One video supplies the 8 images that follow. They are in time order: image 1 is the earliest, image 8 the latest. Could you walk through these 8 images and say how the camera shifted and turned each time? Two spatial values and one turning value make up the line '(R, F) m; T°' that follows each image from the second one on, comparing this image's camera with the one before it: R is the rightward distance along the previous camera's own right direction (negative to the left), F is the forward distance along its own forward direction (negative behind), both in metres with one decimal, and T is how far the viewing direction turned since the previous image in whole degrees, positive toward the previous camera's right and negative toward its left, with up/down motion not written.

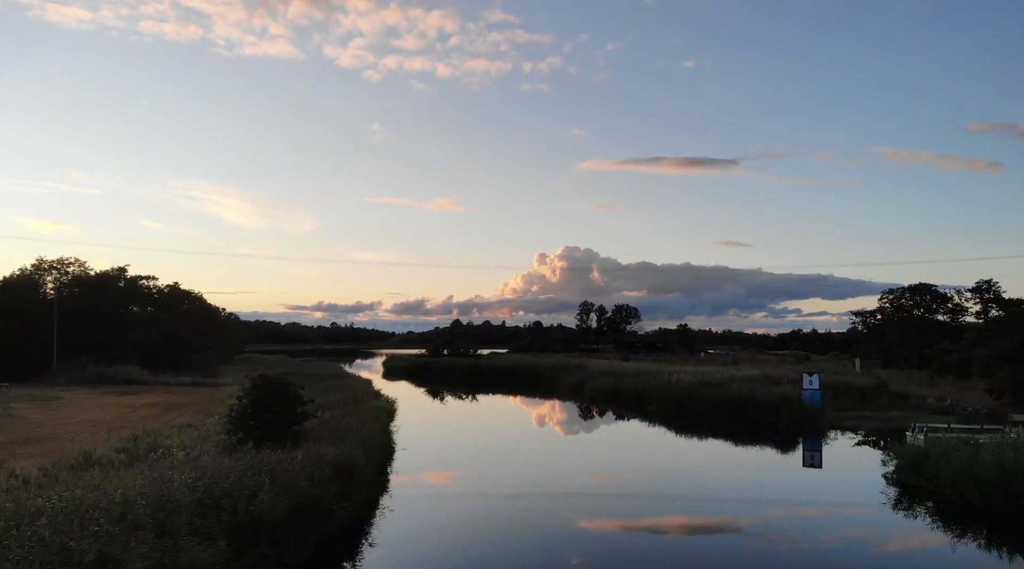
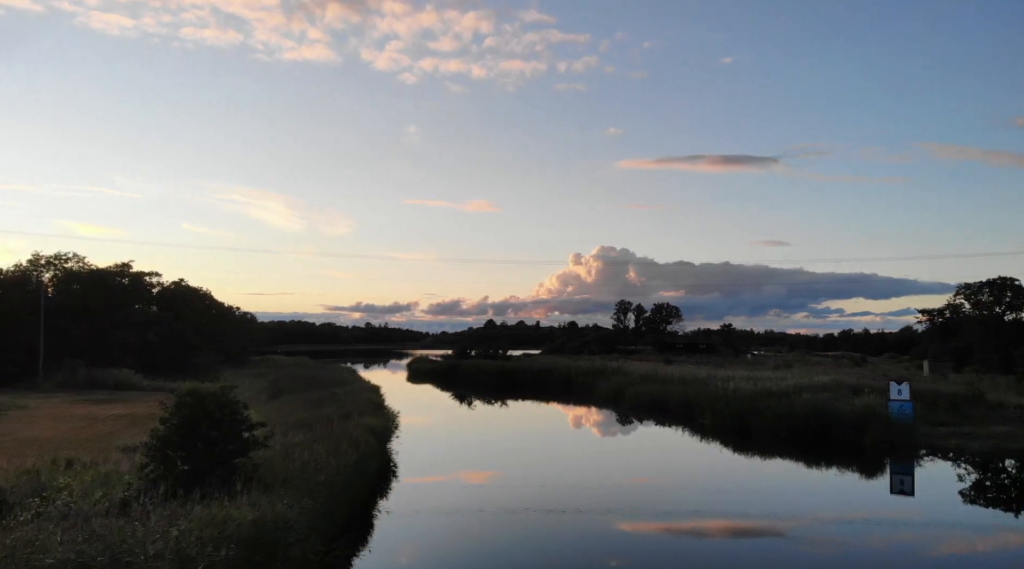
(+0.3, +4.5) m; -3°
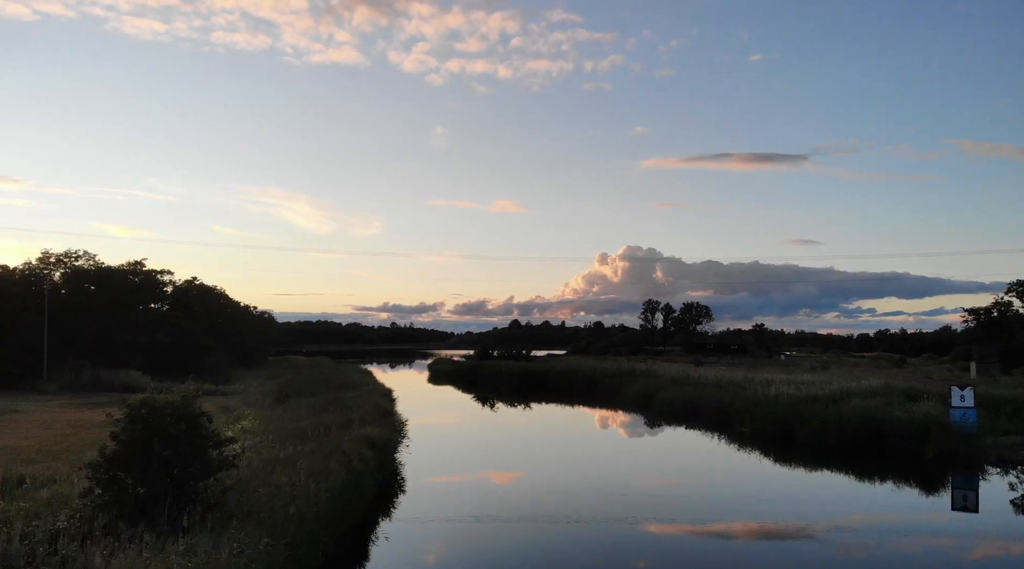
(+0.2, +2.0) m; -2°
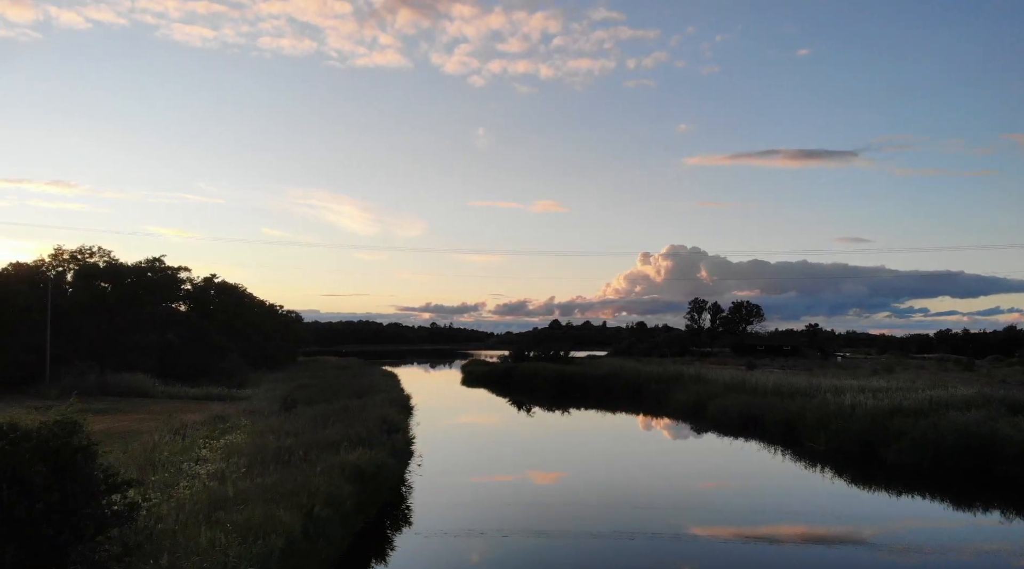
(+0.3, +3.3) m; -3°
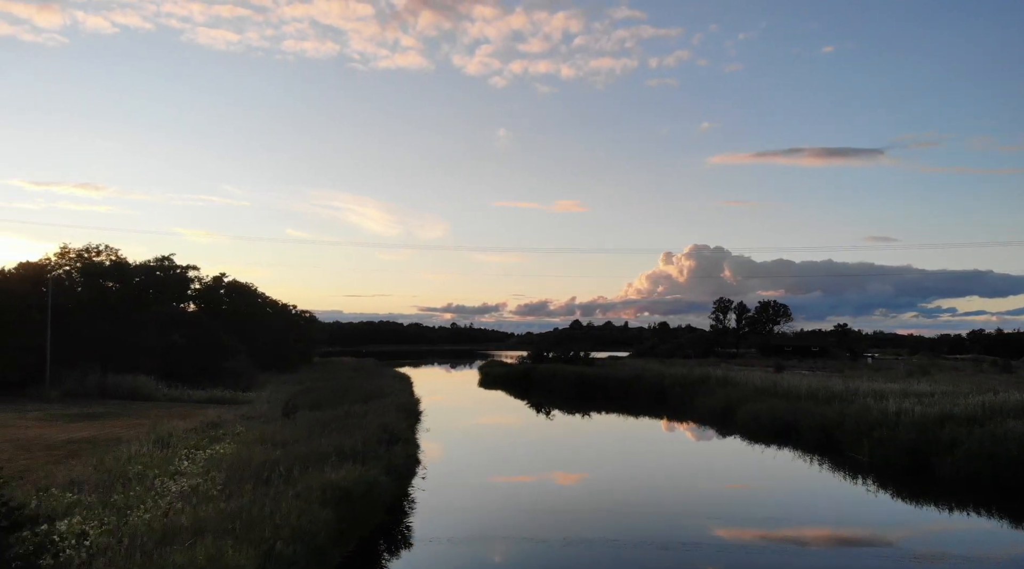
(+0.2, +1.6) m; -2°
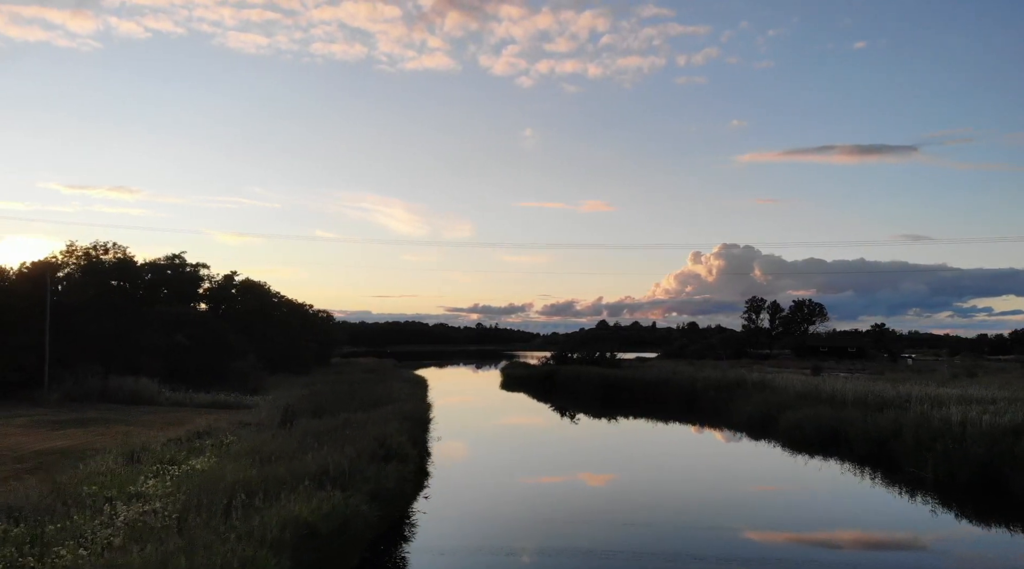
(+0.2, +2.0) m; -2°
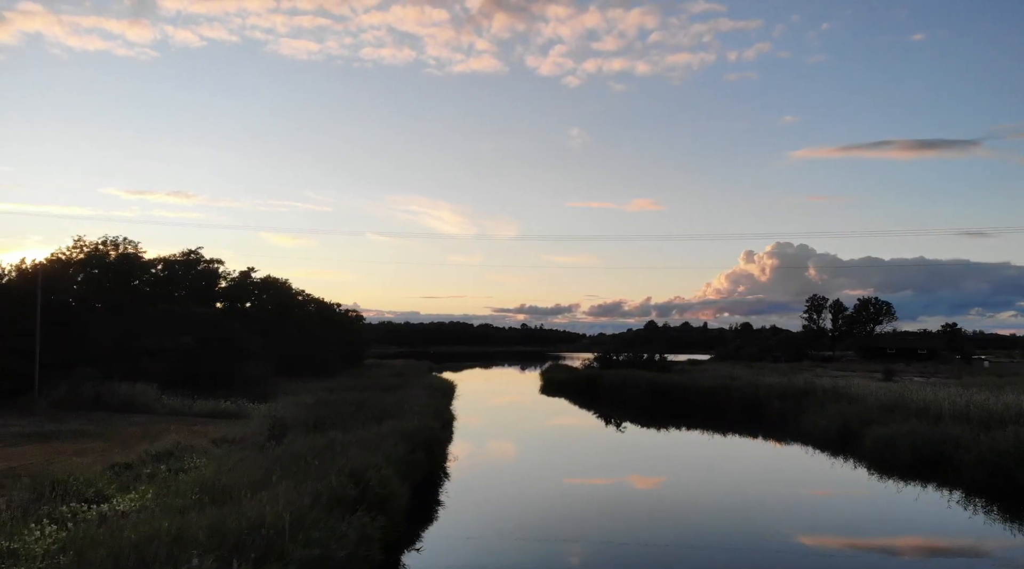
(+0.4, +3.6) m; -3°
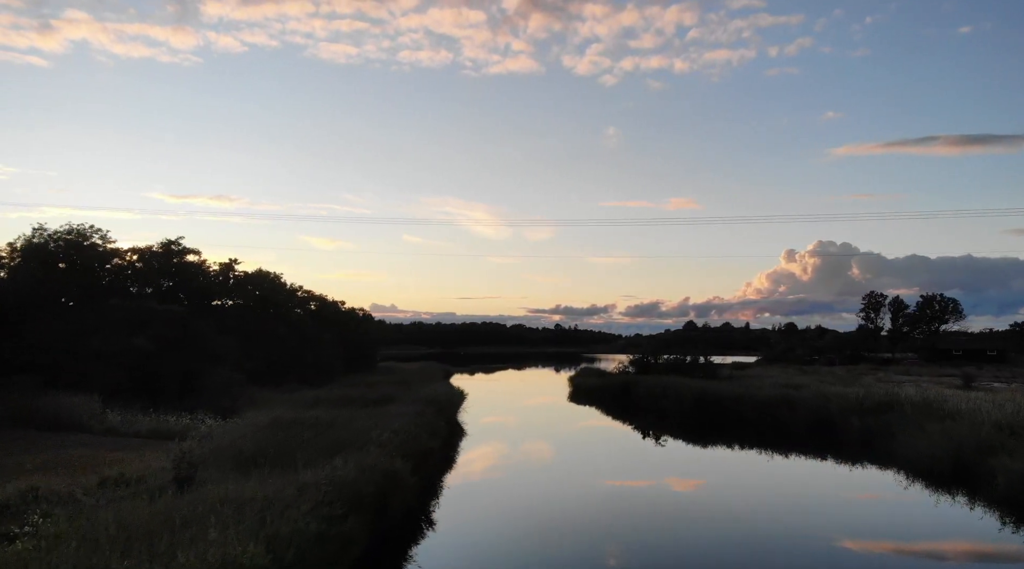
(+0.7, +5.1) m; -3°
